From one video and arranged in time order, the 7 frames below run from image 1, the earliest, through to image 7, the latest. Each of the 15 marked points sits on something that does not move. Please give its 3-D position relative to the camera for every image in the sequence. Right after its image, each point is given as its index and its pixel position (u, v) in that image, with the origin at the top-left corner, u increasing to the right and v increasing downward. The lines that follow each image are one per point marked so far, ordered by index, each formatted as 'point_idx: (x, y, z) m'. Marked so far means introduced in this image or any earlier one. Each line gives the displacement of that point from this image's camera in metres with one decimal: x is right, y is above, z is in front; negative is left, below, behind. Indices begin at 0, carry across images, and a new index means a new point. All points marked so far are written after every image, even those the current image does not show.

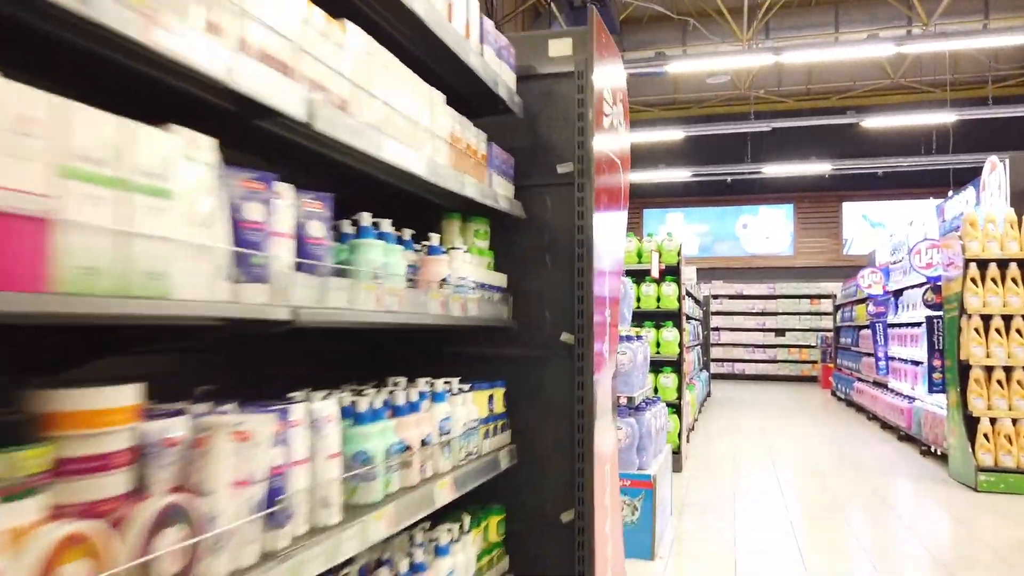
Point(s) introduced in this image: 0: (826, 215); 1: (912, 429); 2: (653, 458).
0: (+5.8, +1.3, +14.1) m
1: (+3.2, -1.1, +6.1) m
2: (+0.6, -0.7, +3.3) m
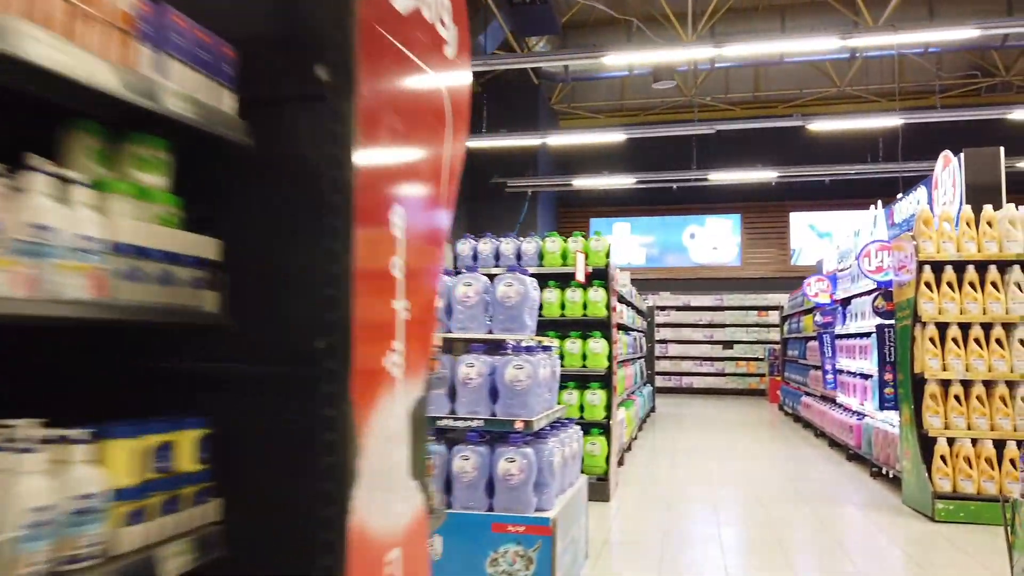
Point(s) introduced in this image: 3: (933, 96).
0: (+4.7, +1.1, +13.8) m
1: (+2.6, -1.2, +5.7) m
2: (+0.2, -0.7, +2.7) m
3: (+7.2, +3.2, +13.0) m
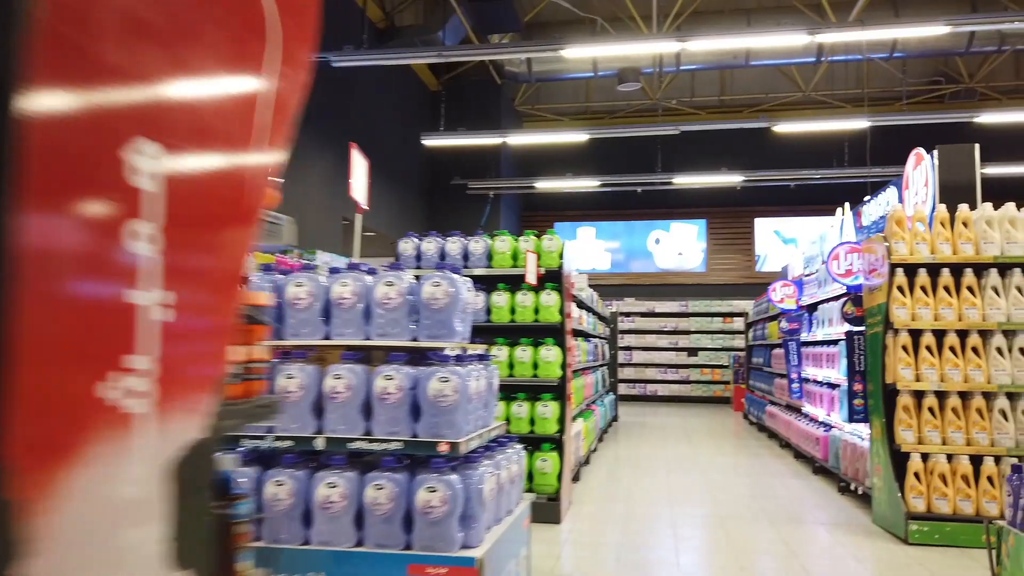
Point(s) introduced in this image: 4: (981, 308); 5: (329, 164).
0: (+4.0, +1.0, +13.6) m
1: (+2.2, -1.2, +5.4) m
2: (-0.1, -0.7, +2.3) m
3: (+6.5, +3.1, +12.9) m
4: (+2.4, -0.1, +3.9) m
5: (-2.0, +1.3, +8.3) m
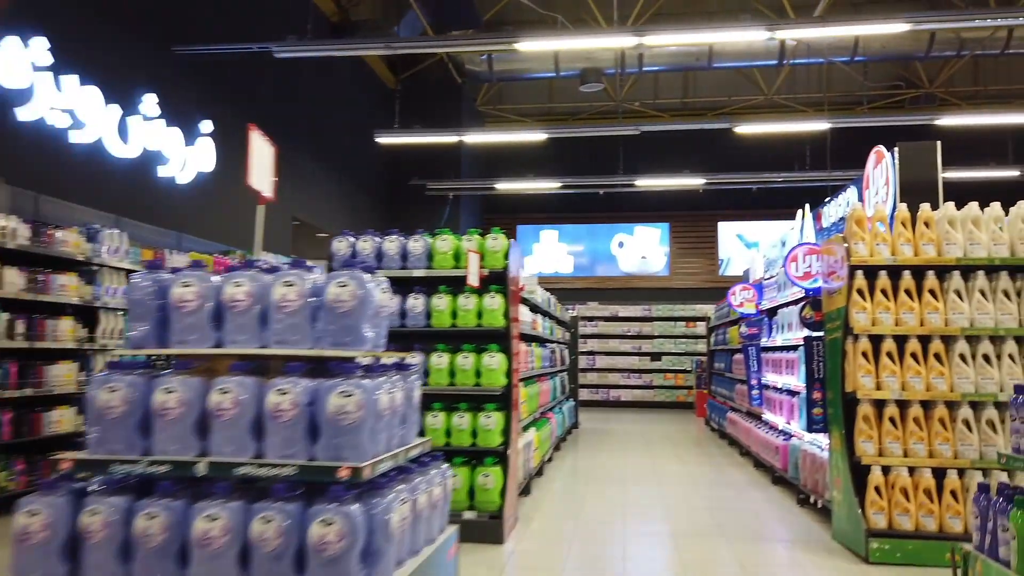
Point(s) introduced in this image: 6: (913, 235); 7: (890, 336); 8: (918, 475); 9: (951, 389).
0: (+3.3, +1.0, +13.5) m
1: (+1.9, -1.2, +5.2) m
2: (-0.3, -0.7, +2.0) m
3: (+5.9, +3.1, +12.9) m
4: (+2.1, -0.1, +3.7) m
5: (-2.4, +1.3, +7.9) m
6: (+2.0, +0.3, +3.8) m
7: (+1.9, -0.2, +3.8) m
8: (+1.9, -0.9, +3.6) m
9: (+2.1, -0.5, +3.6) m
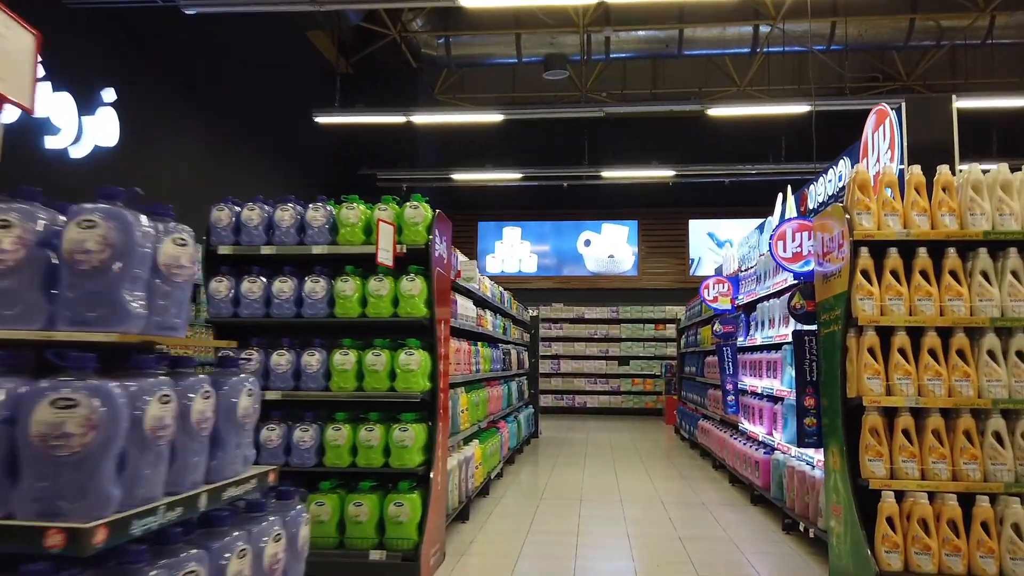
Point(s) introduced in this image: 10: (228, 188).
0: (+2.7, +1.0, +12.8) m
1: (+1.5, -1.2, +4.4) m
2: (-0.6, -0.6, +1.2) m
3: (+5.2, +3.0, +12.3) m
4: (+1.8, 0.0, +3.0) m
5: (-2.9, +1.4, +7.0) m
6: (+1.7, +0.3, +3.1) m
7: (+1.5, -0.2, +3.0) m
8: (+1.6, -0.8, +2.9) m
9: (+1.8, -0.4, +2.9) m
10: (-2.8, +1.0, +7.6) m
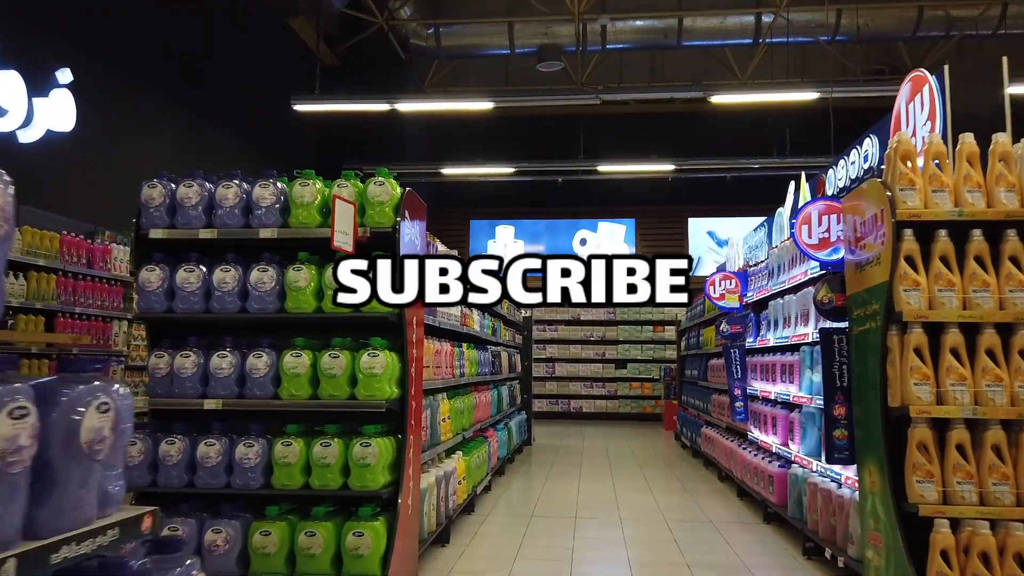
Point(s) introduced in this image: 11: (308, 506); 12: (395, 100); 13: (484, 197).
0: (+2.5, +0.9, +12.3) m
1: (+1.4, -1.2, +4.0) m
2: (-0.6, -0.6, +0.7) m
3: (+5.1, +3.0, +11.9) m
4: (+1.7, 0.0, +2.5) m
5: (-3.0, +1.4, +6.5) m
6: (+1.6, +0.4, +2.6) m
7: (+1.5, -0.1, +2.6) m
8: (+1.6, -0.8, +2.4) m
9: (+1.7, -0.4, +2.4) m
10: (-2.9, +1.0, +7.1) m
11: (-0.8, -0.8, +2.9) m
12: (-1.2, +1.9, +7.6) m
13: (-0.5, +1.5, +12.6) m
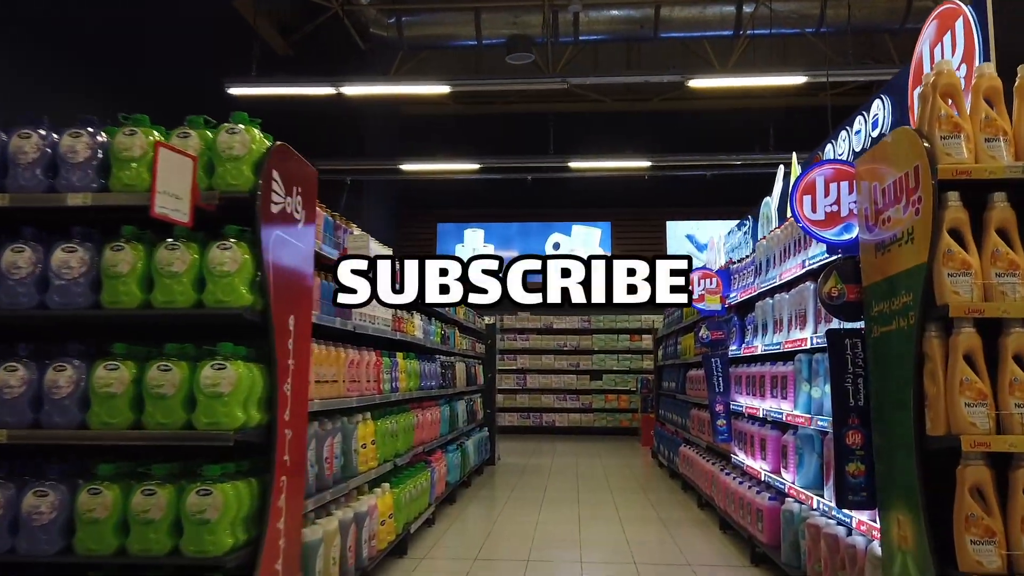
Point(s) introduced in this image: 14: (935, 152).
0: (+2.1, +0.9, +11.7) m
1: (+1.2, -1.1, +3.2) m
2: (-0.8, -0.5, 0.0) m
3: (+4.6, +3.0, +11.3) m
4: (+1.5, 0.0, +1.8) m
5: (-3.3, +1.4, +5.7) m
6: (+1.4, +0.4, +1.9) m
7: (+1.2, -0.1, +1.8) m
8: (+1.3, -0.7, +1.7) m
9: (+1.5, -0.3, +1.7) m
10: (-3.3, +1.0, +6.3) m
11: (-1.0, -0.8, +2.1) m
12: (-1.5, +1.8, +6.8) m
13: (-1.0, +1.4, +11.9) m
14: (+1.1, +0.3, +1.9) m
